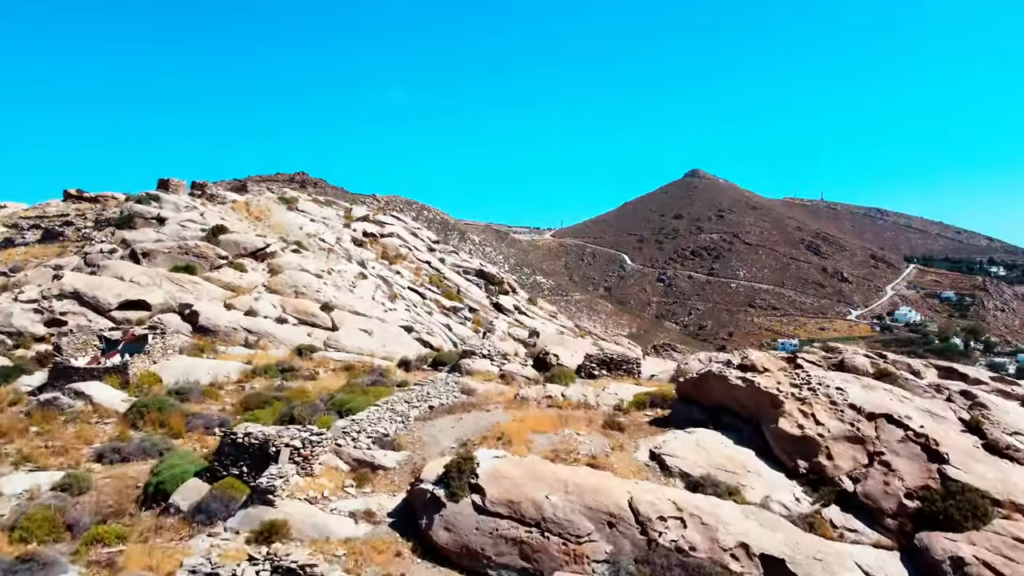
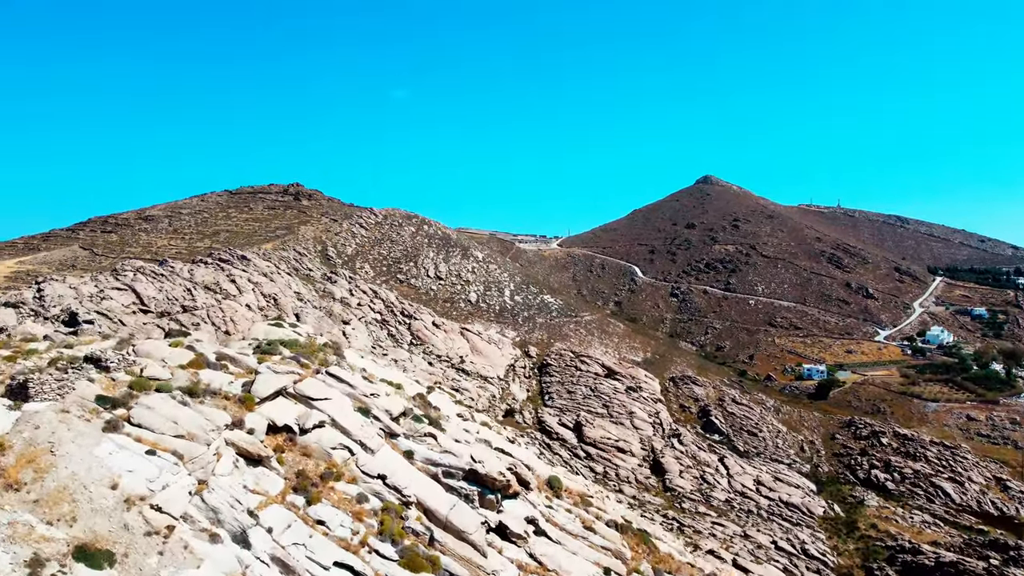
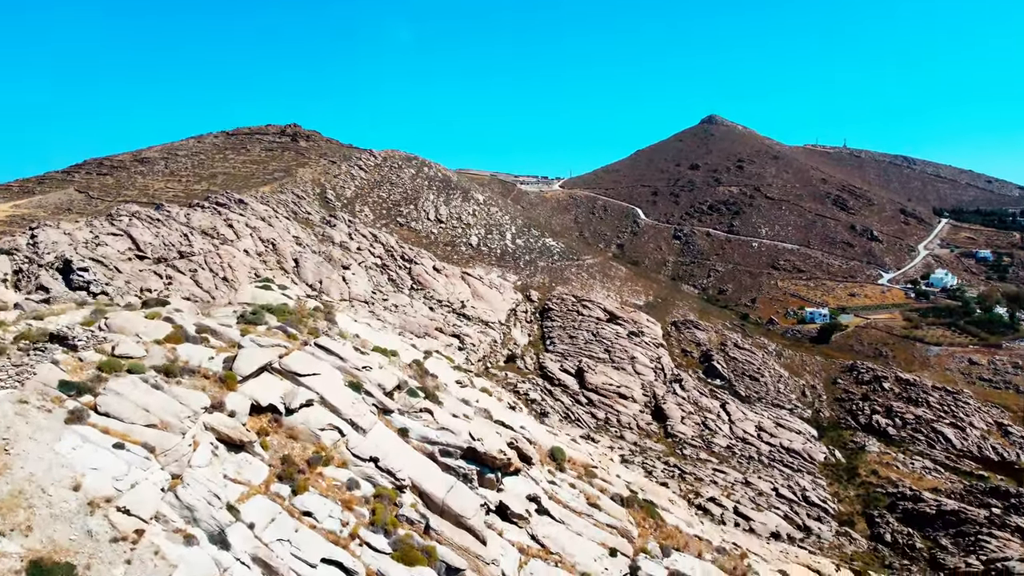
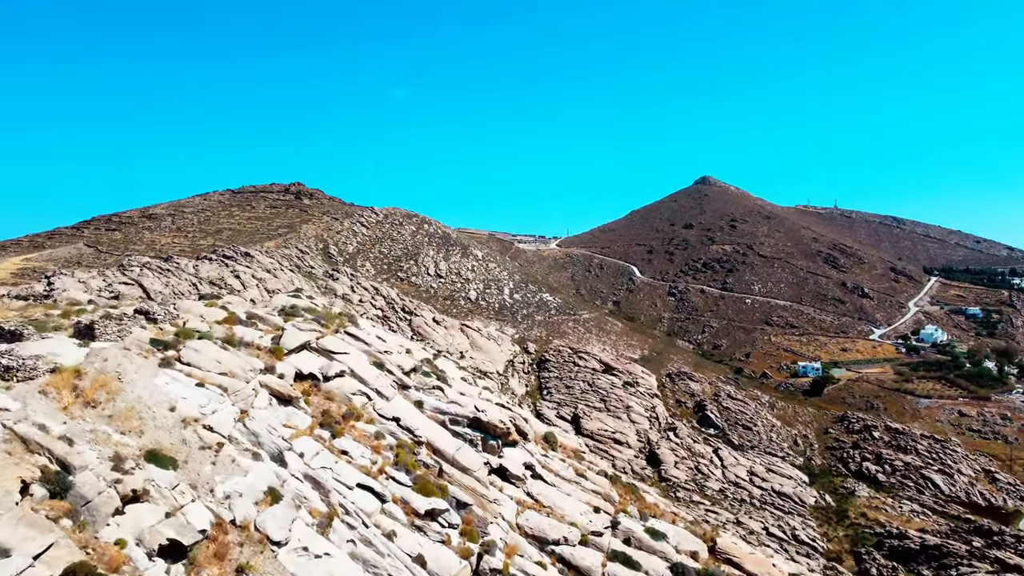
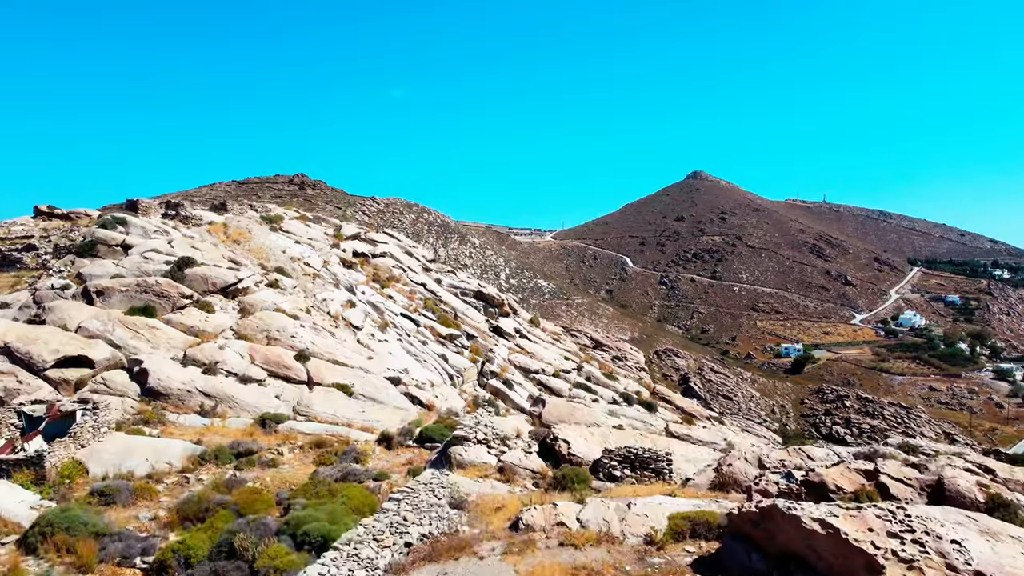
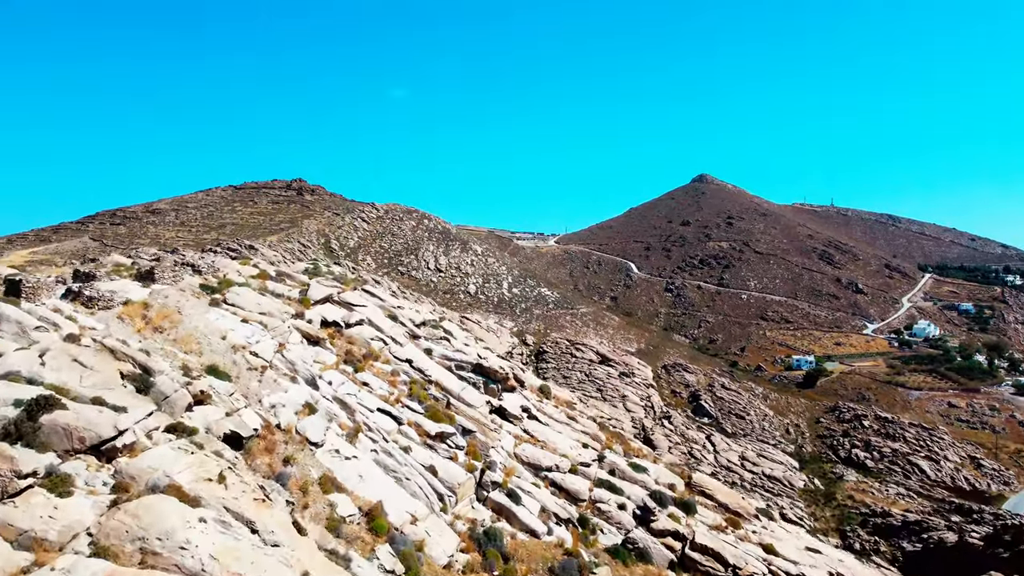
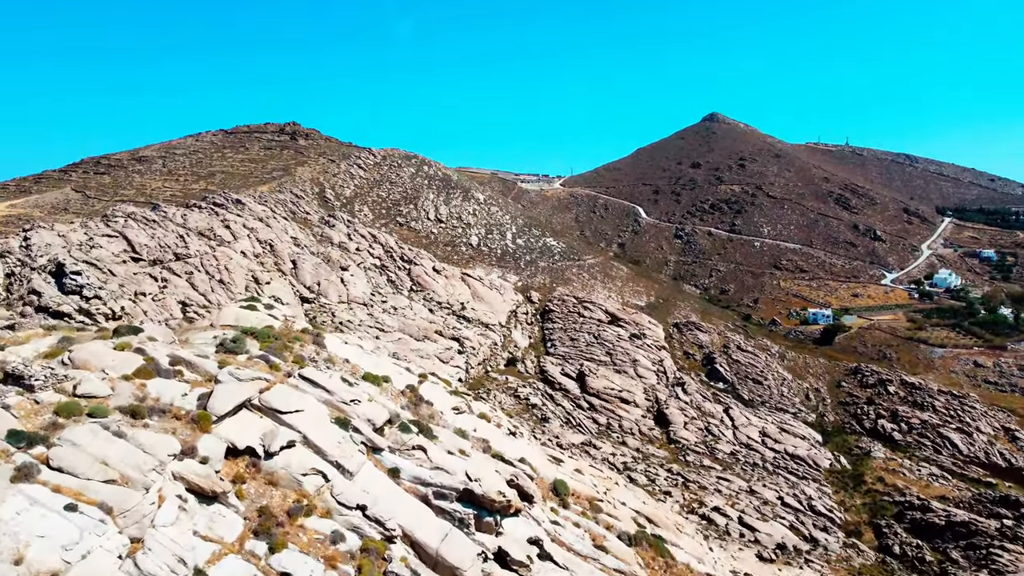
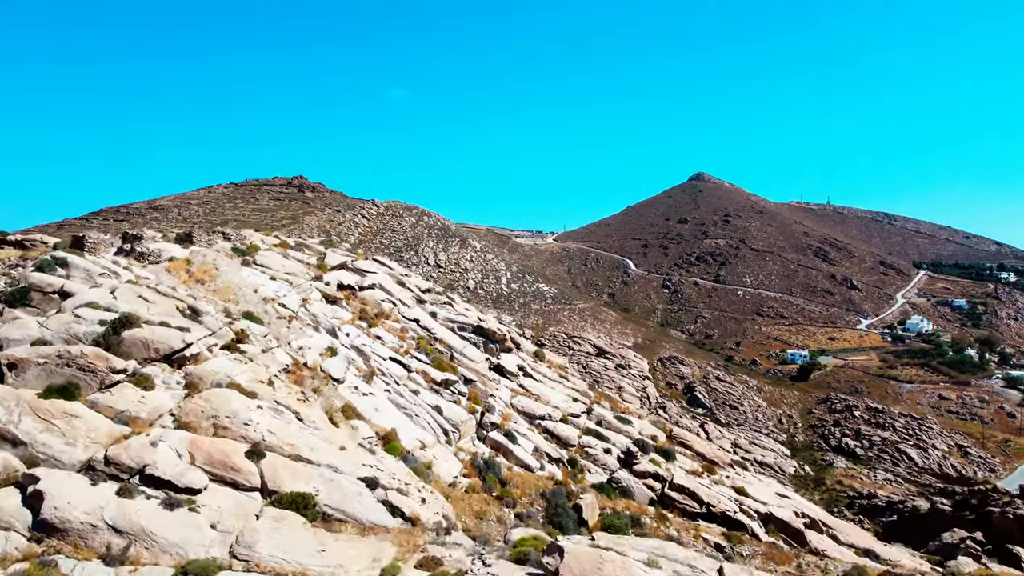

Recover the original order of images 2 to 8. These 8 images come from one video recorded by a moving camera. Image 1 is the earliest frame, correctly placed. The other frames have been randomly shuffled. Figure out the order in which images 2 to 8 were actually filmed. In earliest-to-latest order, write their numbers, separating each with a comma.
5, 8, 6, 4, 2, 3, 7
